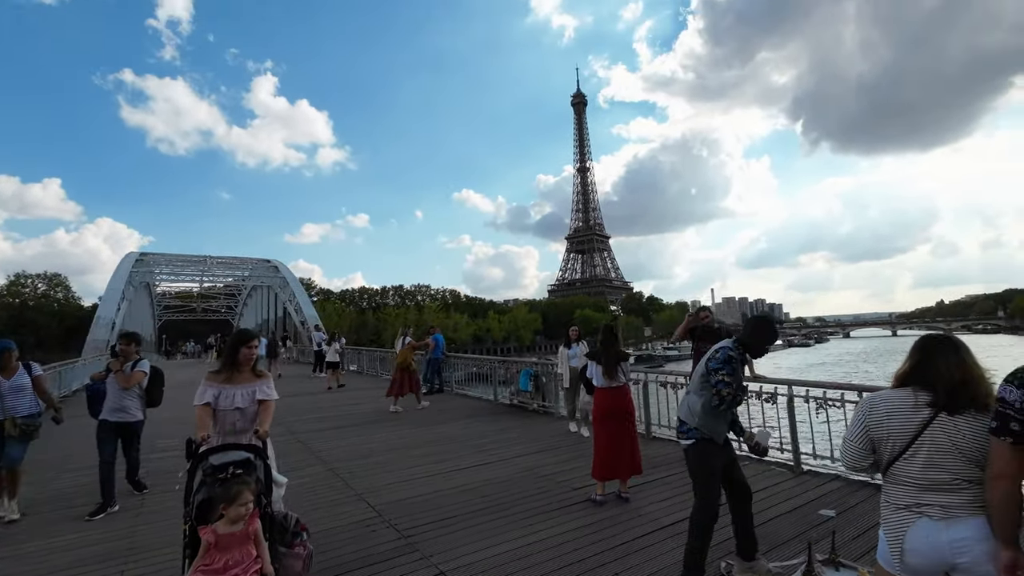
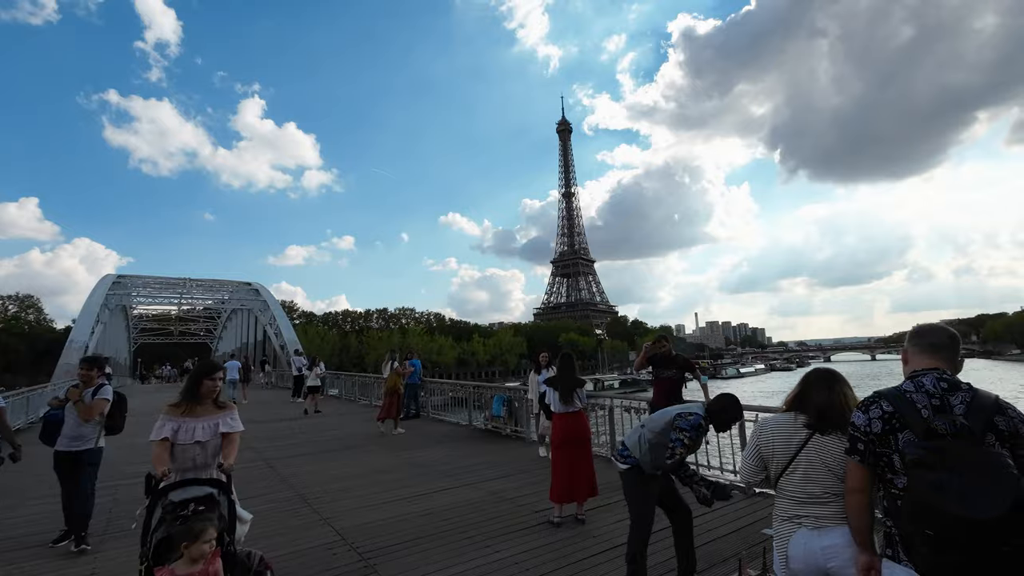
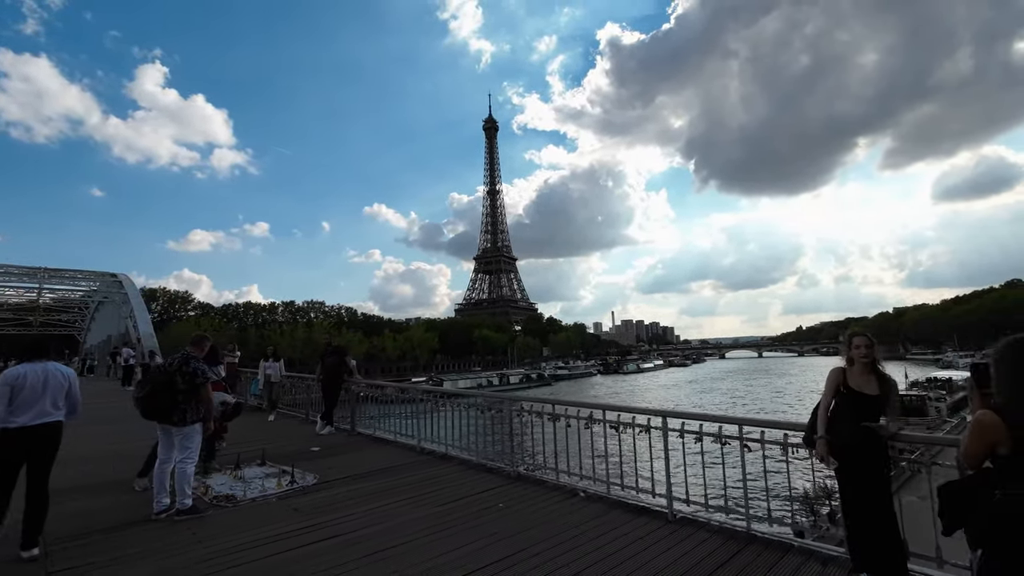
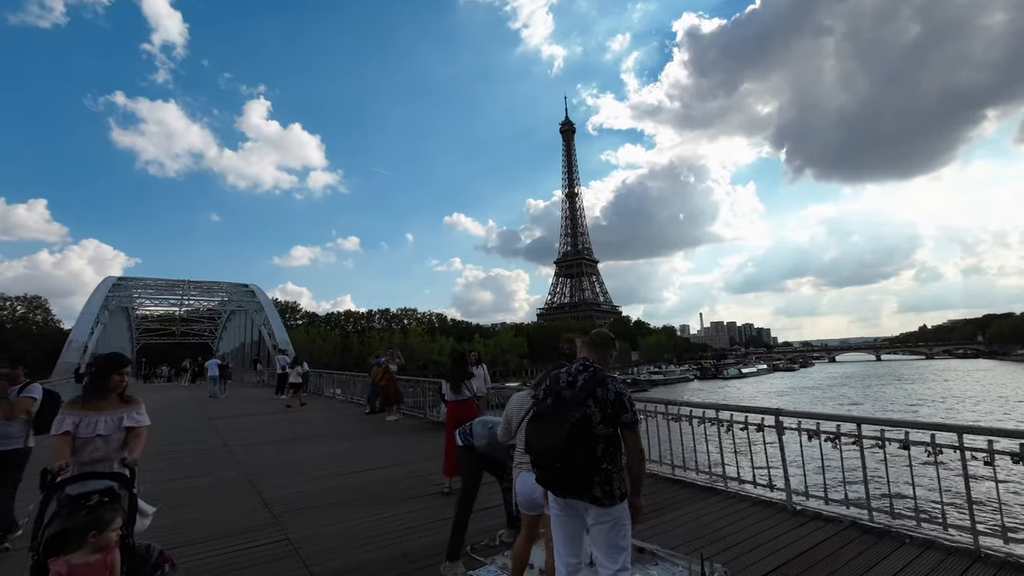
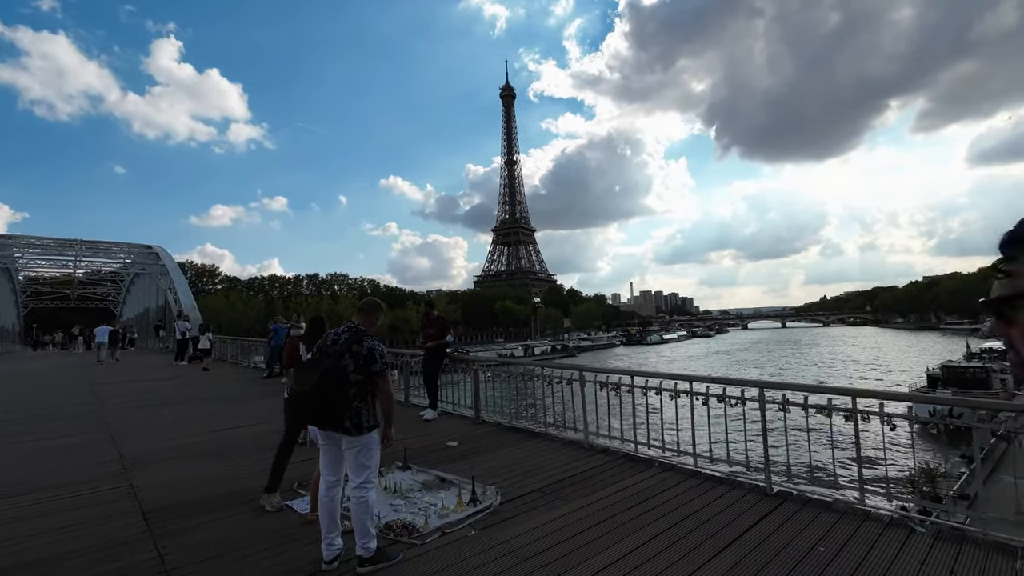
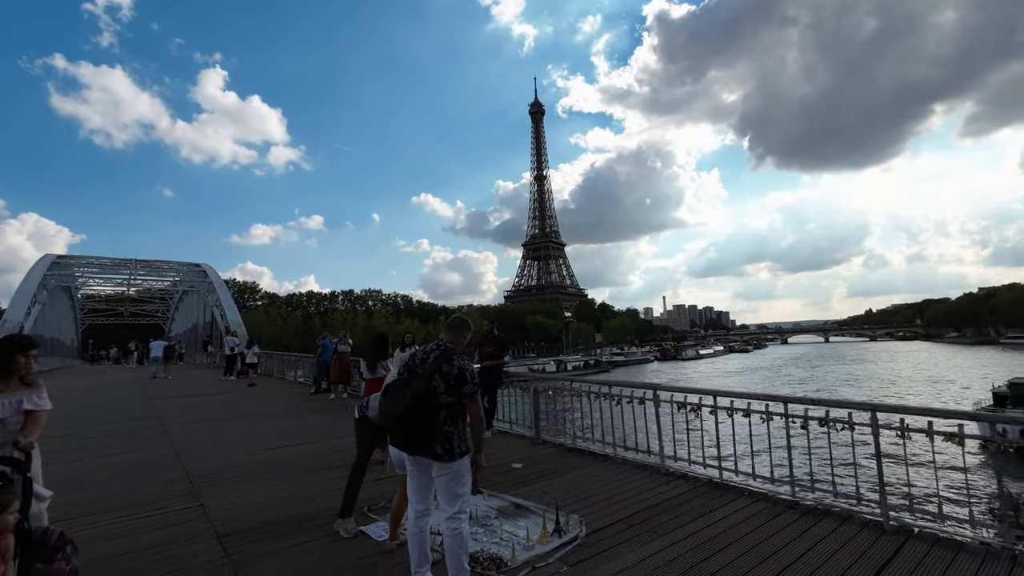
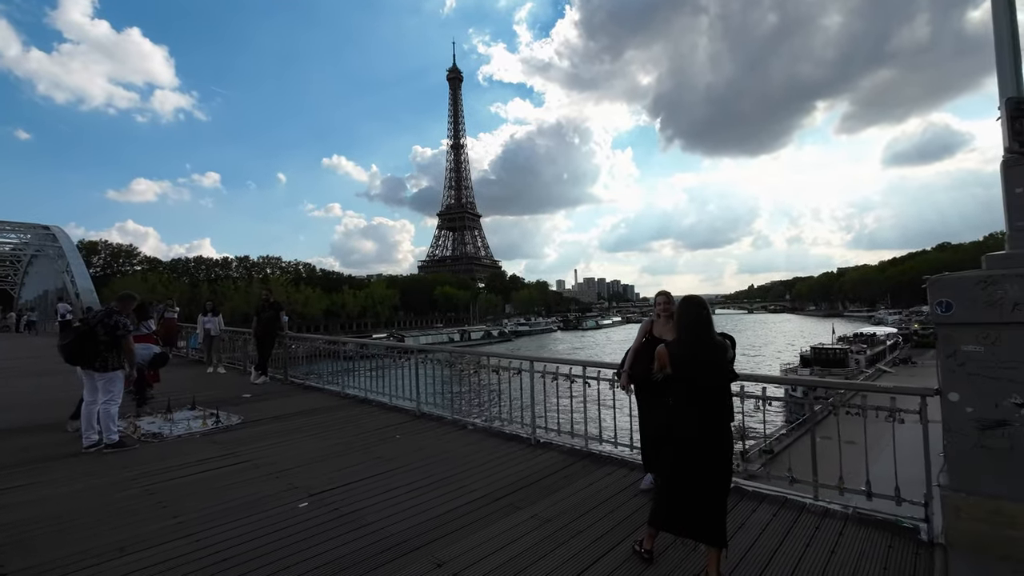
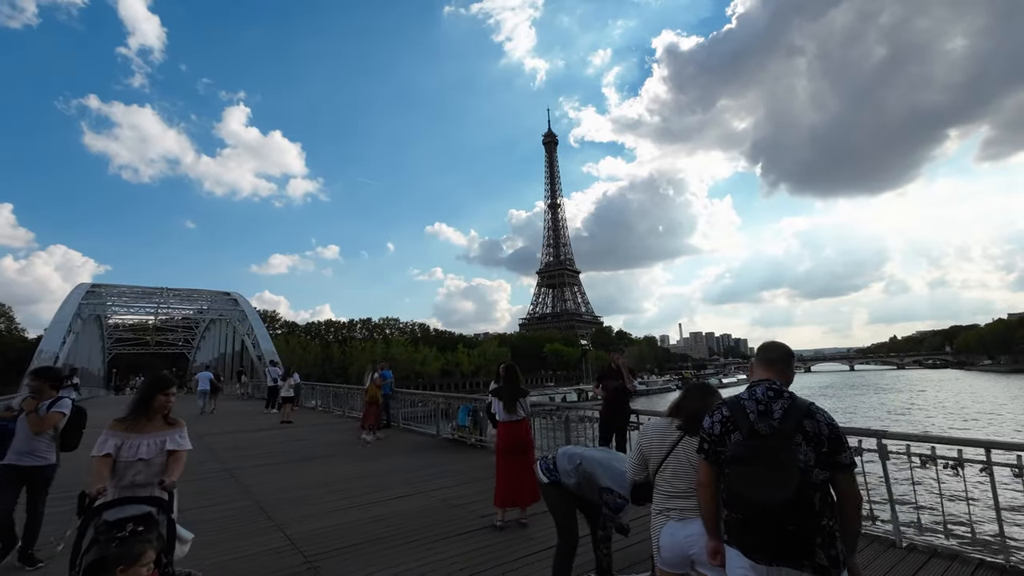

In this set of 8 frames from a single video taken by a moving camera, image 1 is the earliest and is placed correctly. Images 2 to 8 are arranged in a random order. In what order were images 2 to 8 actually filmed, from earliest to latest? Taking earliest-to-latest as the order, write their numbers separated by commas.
2, 8, 4, 6, 5, 3, 7
